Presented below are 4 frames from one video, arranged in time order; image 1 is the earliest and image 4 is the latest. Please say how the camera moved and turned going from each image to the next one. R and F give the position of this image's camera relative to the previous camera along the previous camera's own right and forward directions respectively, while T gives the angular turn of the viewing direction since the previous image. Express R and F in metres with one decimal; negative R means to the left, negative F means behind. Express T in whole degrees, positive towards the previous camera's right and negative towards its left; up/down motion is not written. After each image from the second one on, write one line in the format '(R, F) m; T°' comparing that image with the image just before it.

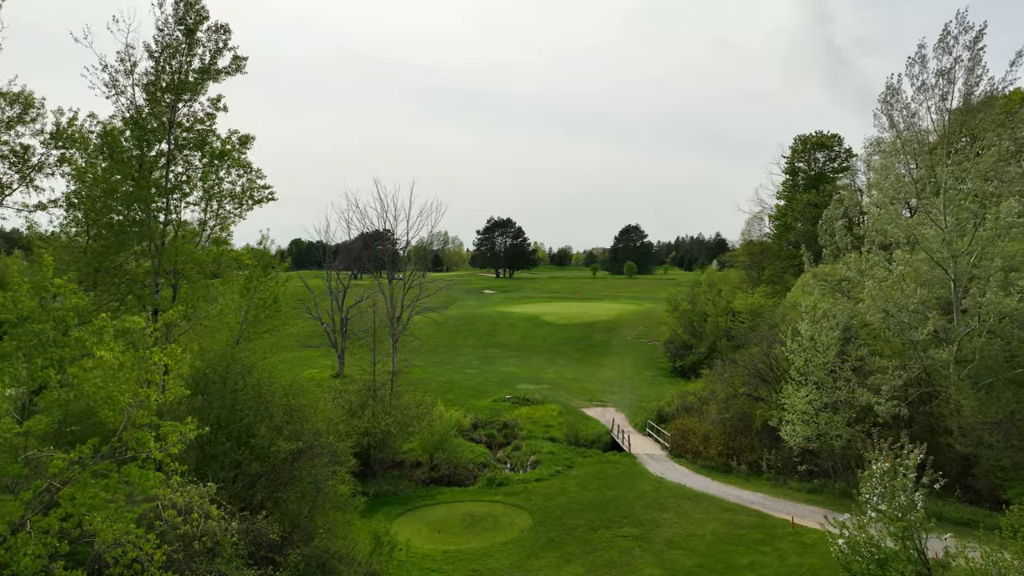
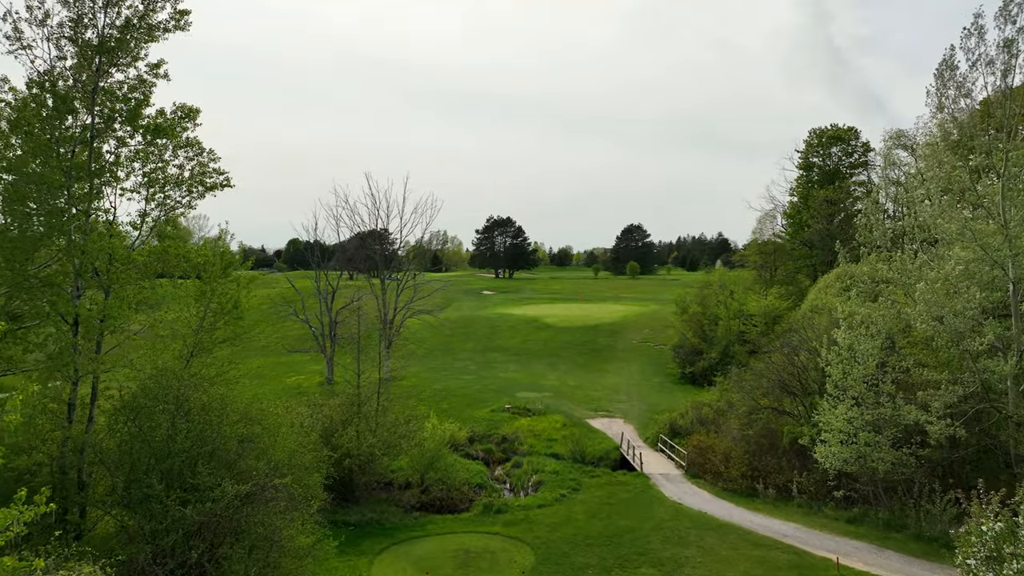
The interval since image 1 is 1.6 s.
(0.0, +2.6) m; 0°
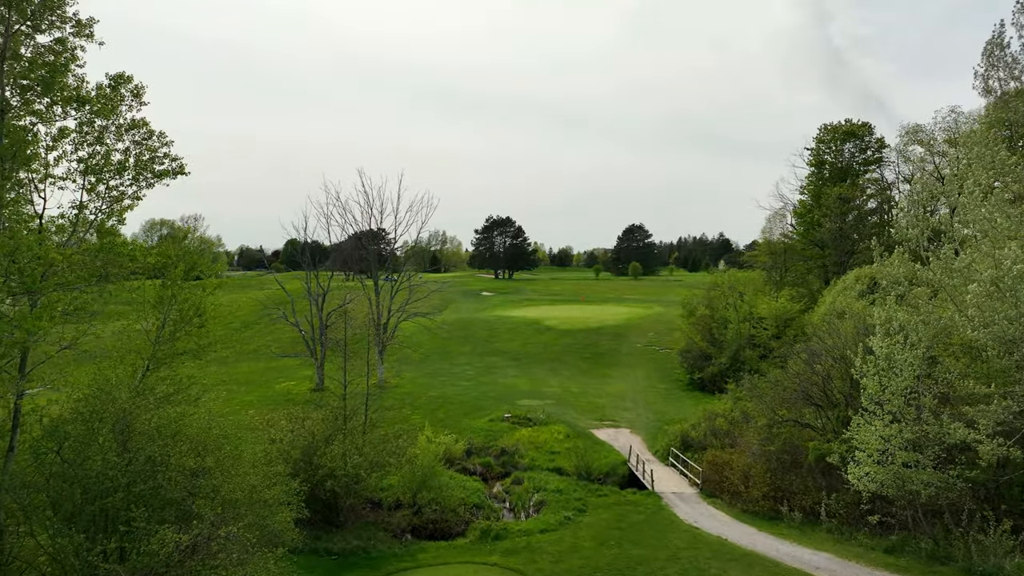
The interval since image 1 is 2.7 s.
(0.0, +2.0) m; 0°
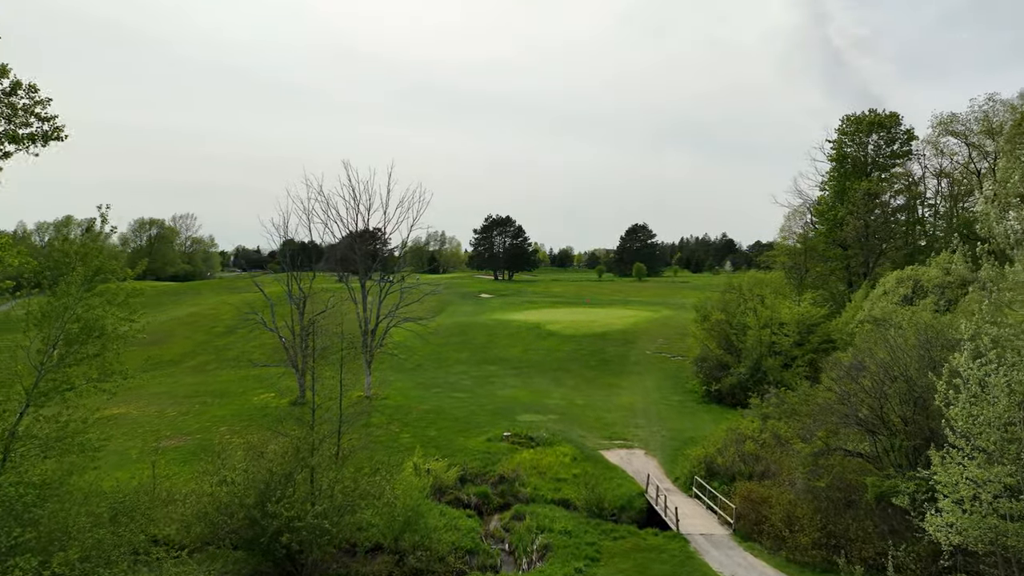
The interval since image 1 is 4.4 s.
(0.0, +3.5) m; 0°
